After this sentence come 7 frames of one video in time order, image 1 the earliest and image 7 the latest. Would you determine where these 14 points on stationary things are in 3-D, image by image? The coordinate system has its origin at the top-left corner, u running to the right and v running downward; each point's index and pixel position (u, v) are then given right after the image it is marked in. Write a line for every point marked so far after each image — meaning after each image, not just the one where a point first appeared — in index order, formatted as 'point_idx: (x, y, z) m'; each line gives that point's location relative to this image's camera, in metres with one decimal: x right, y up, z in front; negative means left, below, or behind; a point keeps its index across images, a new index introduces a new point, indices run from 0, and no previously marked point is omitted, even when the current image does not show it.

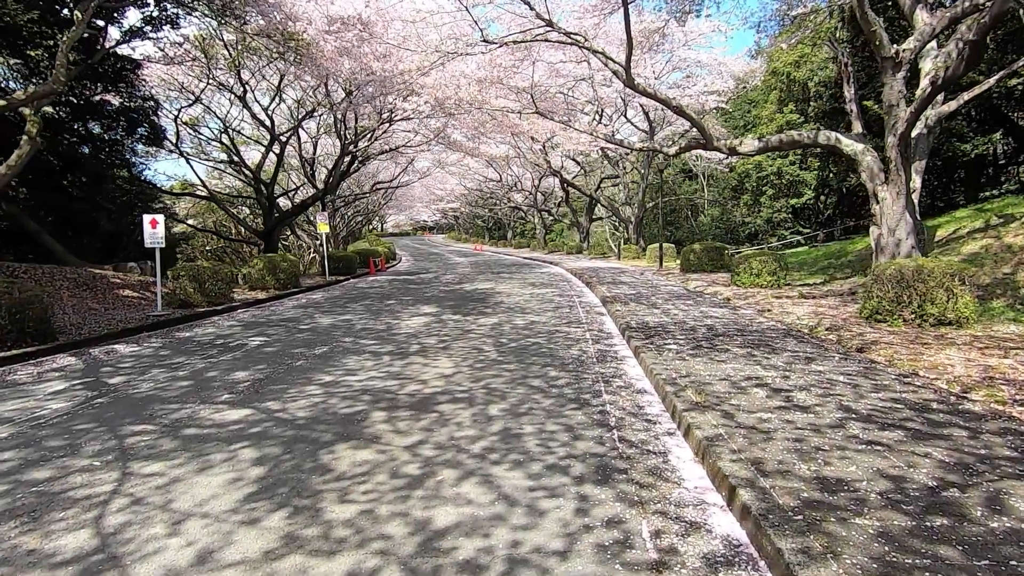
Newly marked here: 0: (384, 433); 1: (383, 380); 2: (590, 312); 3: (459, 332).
0: (-0.9, -1.0, +3.8) m
1: (-1.3, -0.9, +5.2) m
2: (+1.4, -0.4, +9.4) m
3: (-0.8, -0.6, +7.6) m
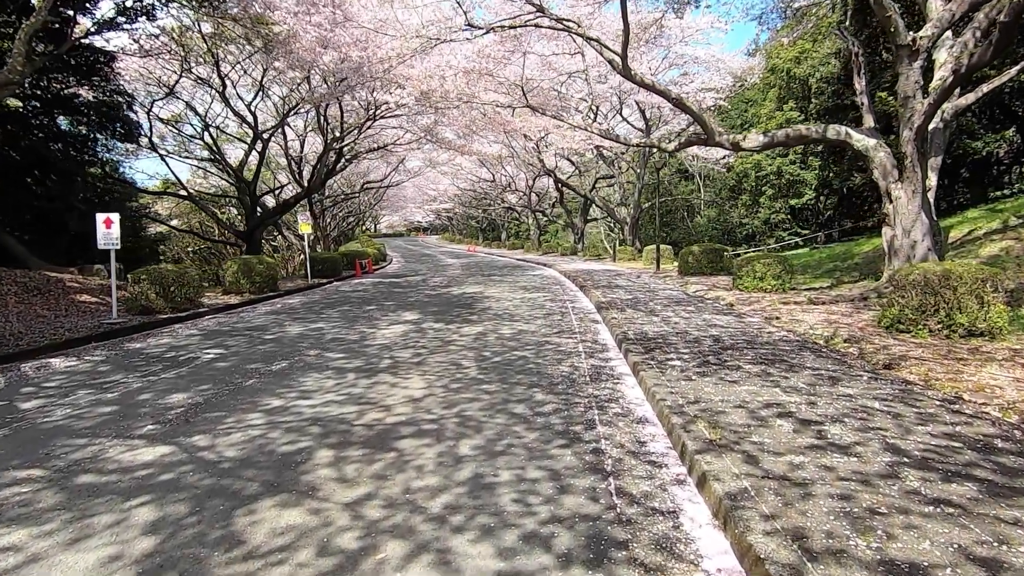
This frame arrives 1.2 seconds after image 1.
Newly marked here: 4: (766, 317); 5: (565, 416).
0: (-1.1, -1.1, +3.1) m
1: (-1.4, -1.0, +4.5) m
2: (+1.2, -0.5, +8.7) m
3: (-0.9, -0.7, +6.9) m
4: (+3.9, -0.5, +8.3) m
5: (+0.4, -1.0, +4.1) m
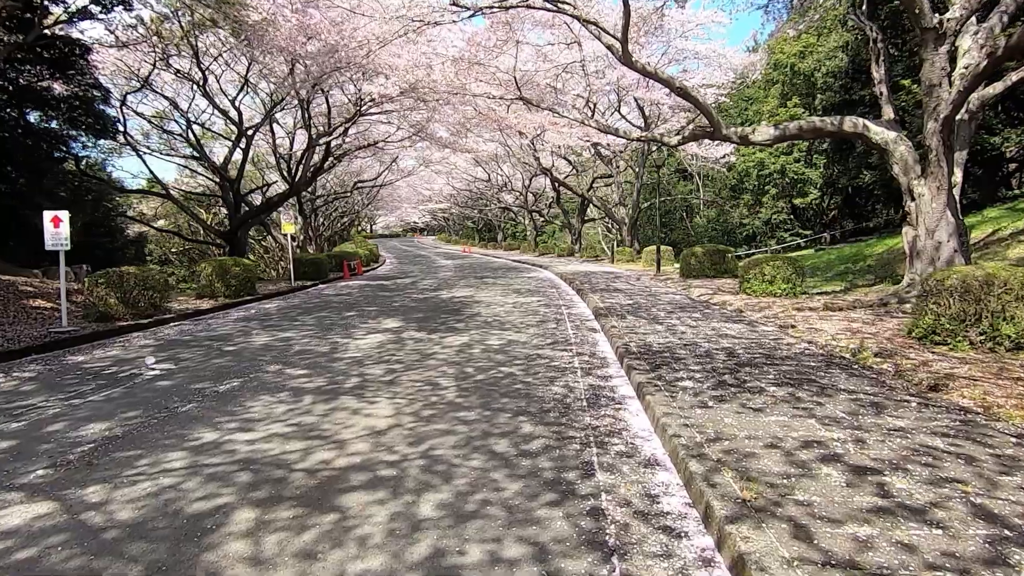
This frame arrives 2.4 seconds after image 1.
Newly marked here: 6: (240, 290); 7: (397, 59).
0: (-1.2, -1.2, +2.3) m
1: (-1.6, -1.0, +3.7) m
2: (+1.0, -0.6, +7.9) m
3: (-1.1, -0.8, +6.1) m
4: (+3.8, -0.5, +7.6) m
5: (+0.3, -1.1, +3.3) m
6: (-6.3, -0.1, +12.4) m
7: (-3.3, +6.6, +15.2) m
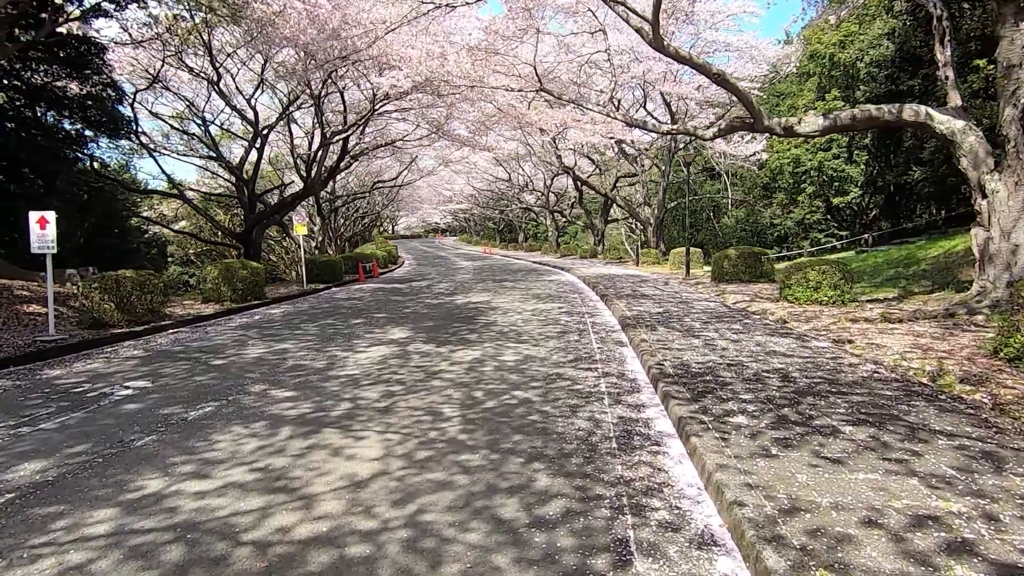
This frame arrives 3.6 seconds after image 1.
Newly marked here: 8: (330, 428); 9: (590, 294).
0: (-1.2, -1.3, +1.6) m
1: (-1.5, -1.1, +3.0) m
2: (+1.2, -0.7, +7.1) m
3: (-0.9, -0.9, +5.4) m
4: (+4.0, -0.7, +6.7) m
5: (+0.3, -1.2, +2.6) m
6: (-5.9, -0.1, +11.9) m
7: (-2.8, +6.5, +14.5) m
8: (-1.3, -1.0, +4.0) m
9: (+1.9, -0.1, +13.0) m
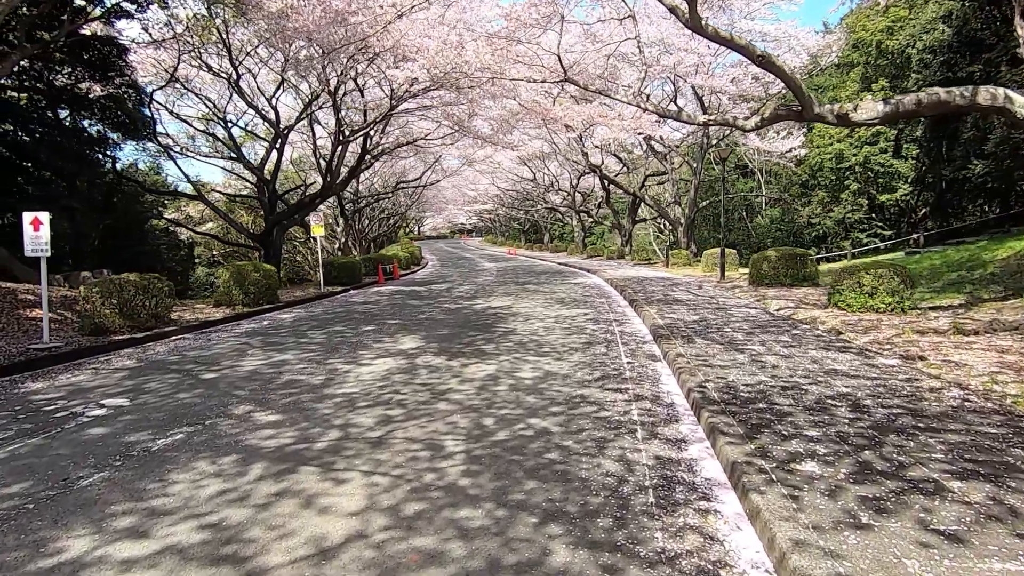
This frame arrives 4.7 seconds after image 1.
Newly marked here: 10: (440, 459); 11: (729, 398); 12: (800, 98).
0: (-1.2, -1.3, +0.9) m
1: (-1.5, -1.2, +2.4) m
2: (+1.5, -0.8, +6.3) m
3: (-0.8, -1.0, +4.7) m
4: (+4.2, -0.7, +5.8) m
5: (+0.3, -1.2, +1.9) m
6: (-5.4, -0.2, +11.5) m
7: (-2.2, +6.4, +14.0) m
8: (-1.3, -1.1, +3.4) m
9: (+2.4, -0.2, +12.2) m
10: (-0.5, -1.1, +3.5) m
11: (+1.7, -0.9, +4.3) m
12: (+4.2, +2.8, +7.8) m
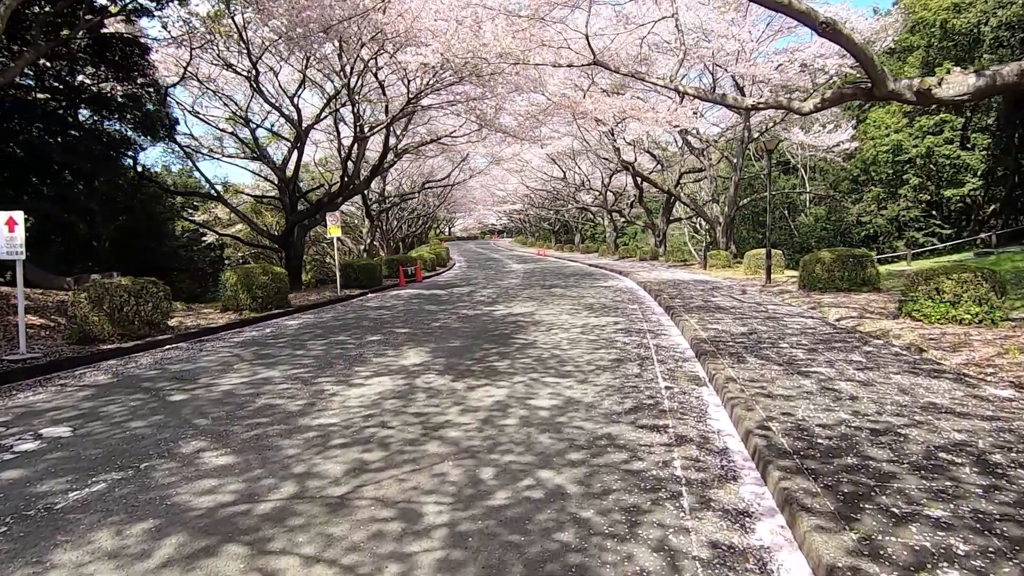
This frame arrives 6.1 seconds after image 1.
0: (-1.4, -1.4, +0.1) m
1: (-1.5, -1.3, +1.5) m
2: (+1.6, -0.9, +5.3) m
3: (-0.7, -1.1, +3.8) m
4: (+4.3, -0.8, +4.6) m
5: (+0.2, -1.3, +0.9) m
6: (-4.9, -0.3, +10.9) m
7: (-1.5, +6.3, +13.2) m
8: (-1.3, -1.2, +2.5) m
9: (+2.9, -0.3, +11.2) m
10: (-0.5, -1.2, +2.6) m
11: (+1.8, -1.0, +3.3) m
12: (+4.5, +2.7, +6.6) m
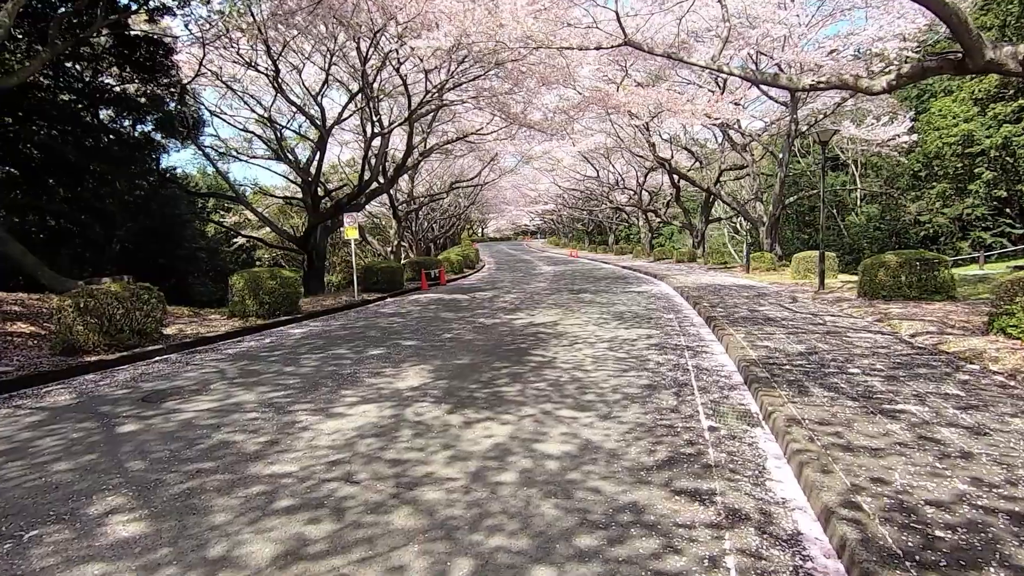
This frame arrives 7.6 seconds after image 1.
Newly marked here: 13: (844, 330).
0: (-1.6, -1.5, -0.7) m
1: (-1.7, -1.4, +0.7) m
2: (+1.7, -1.0, +4.3) m
3: (-0.7, -1.2, +3.0) m
4: (+4.3, -1.0, +3.4) m
5: (0.0, -1.4, 0.0) m
6: (-4.5, -0.4, +10.3) m
7: (-0.9, +6.2, +12.3) m
8: (-1.4, -1.3, +1.7) m
9: (+3.3, -0.5, +10.1) m
10: (-0.6, -1.3, +1.7) m
11: (+1.7, -1.1, +2.3) m
12: (+4.6, +2.5, +5.5) m
13: (+4.5, -0.6, +7.3) m
